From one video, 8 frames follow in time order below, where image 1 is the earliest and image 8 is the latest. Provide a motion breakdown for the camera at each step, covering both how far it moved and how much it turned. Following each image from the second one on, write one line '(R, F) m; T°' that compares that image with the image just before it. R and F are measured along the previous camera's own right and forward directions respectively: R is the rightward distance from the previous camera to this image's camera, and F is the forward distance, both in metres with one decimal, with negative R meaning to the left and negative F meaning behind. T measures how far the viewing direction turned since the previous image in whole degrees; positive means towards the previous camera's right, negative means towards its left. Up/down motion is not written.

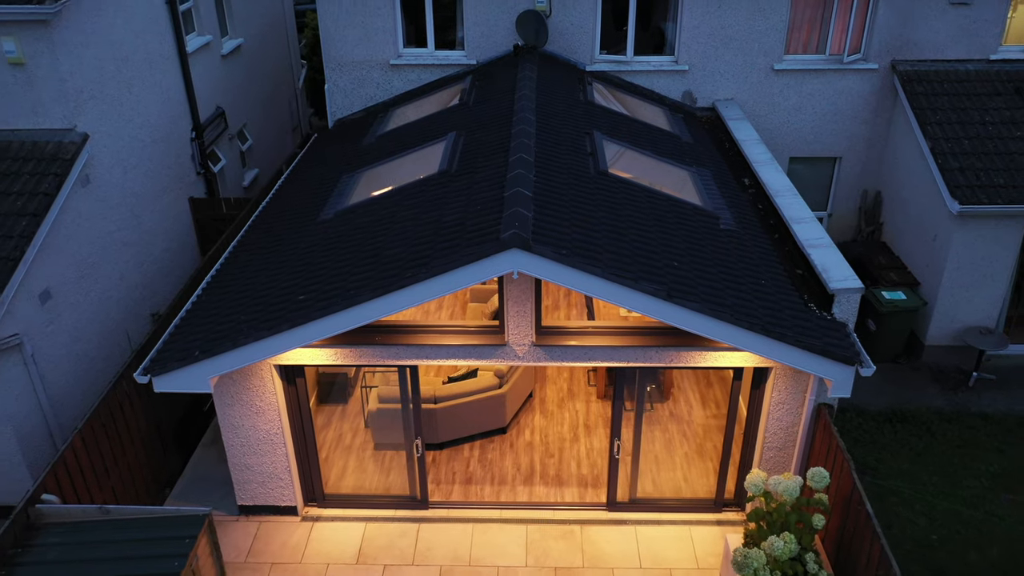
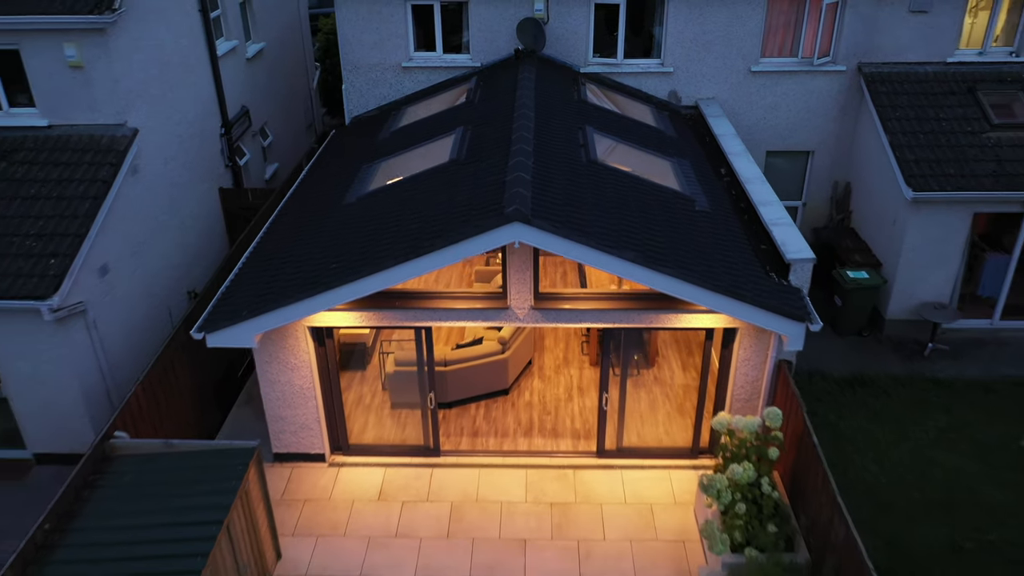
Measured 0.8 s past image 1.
(0.0, -1.3) m; 0°
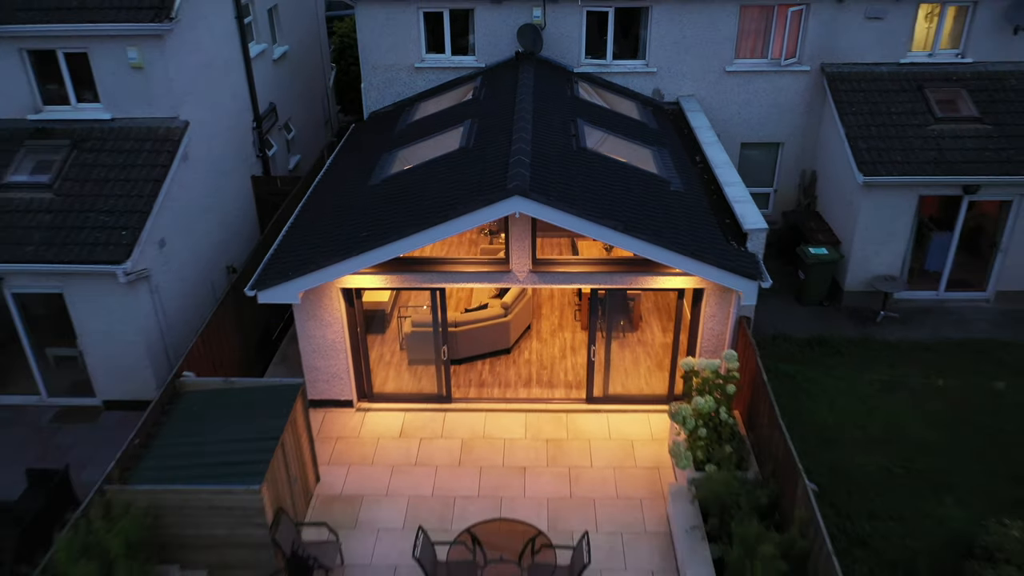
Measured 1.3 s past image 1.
(0.0, -1.7) m; 0°
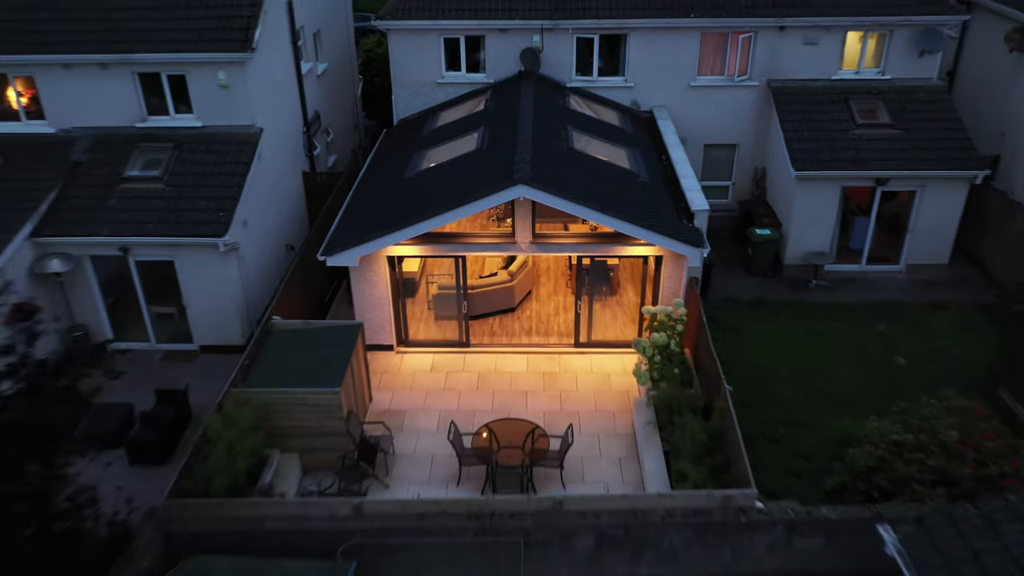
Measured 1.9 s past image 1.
(-0.1, -3.5) m; 0°
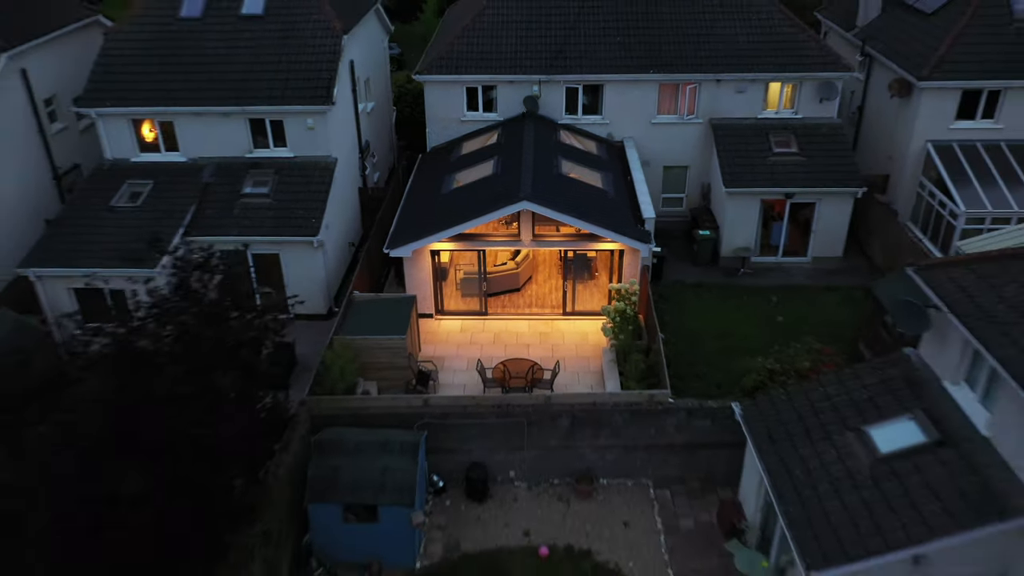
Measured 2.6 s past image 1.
(-0.1, -6.2) m; 0°
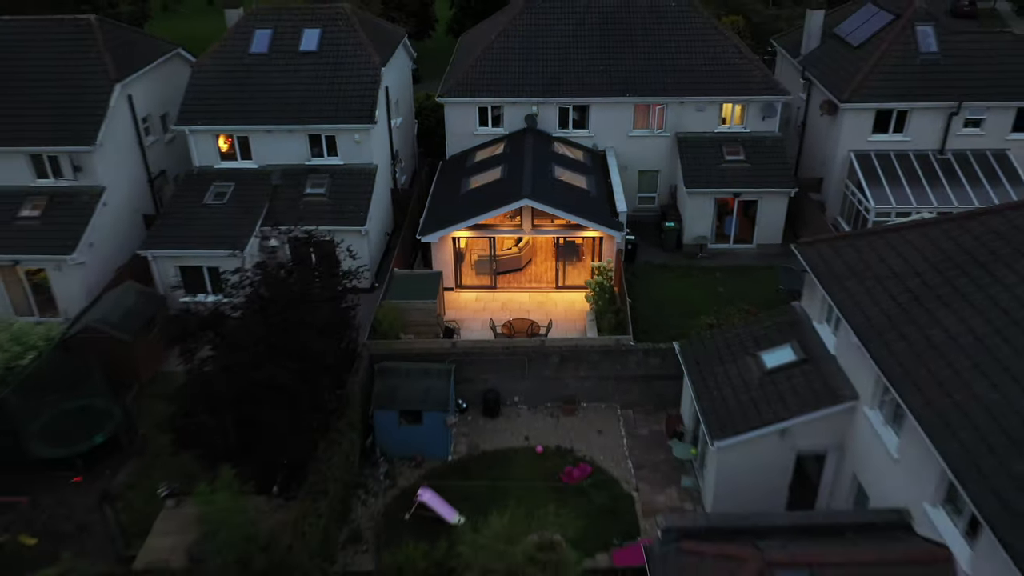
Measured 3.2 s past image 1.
(-0.1, -5.9) m; 0°
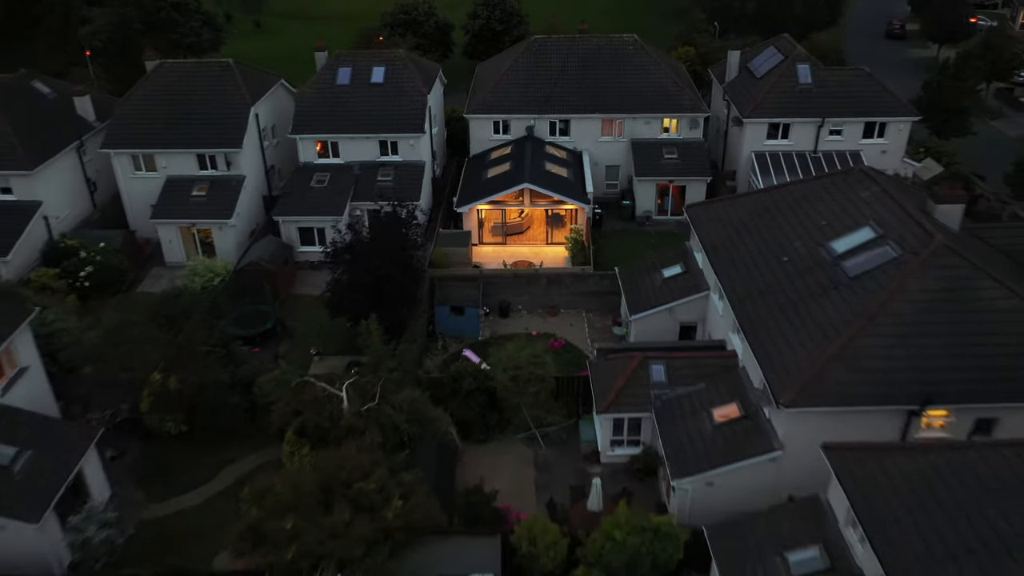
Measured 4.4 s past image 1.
(-0.2, -13.3) m; 0°
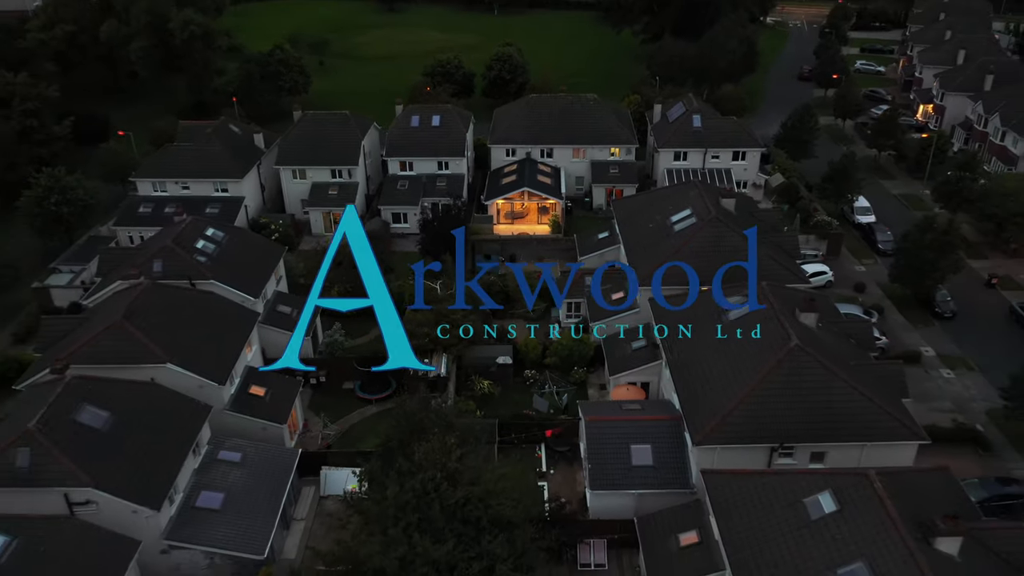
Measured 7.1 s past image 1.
(-0.2, -27.4) m; 0°
